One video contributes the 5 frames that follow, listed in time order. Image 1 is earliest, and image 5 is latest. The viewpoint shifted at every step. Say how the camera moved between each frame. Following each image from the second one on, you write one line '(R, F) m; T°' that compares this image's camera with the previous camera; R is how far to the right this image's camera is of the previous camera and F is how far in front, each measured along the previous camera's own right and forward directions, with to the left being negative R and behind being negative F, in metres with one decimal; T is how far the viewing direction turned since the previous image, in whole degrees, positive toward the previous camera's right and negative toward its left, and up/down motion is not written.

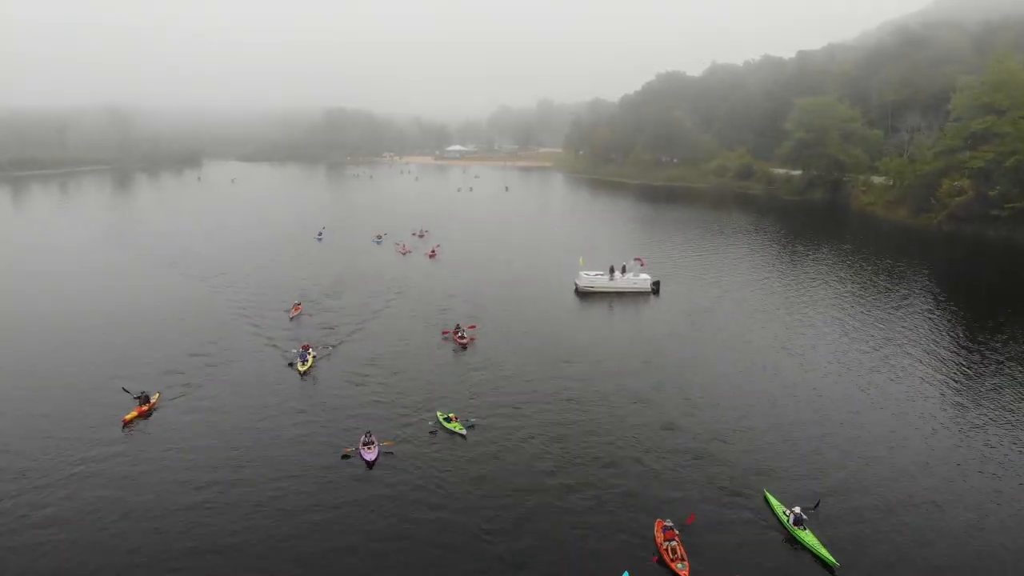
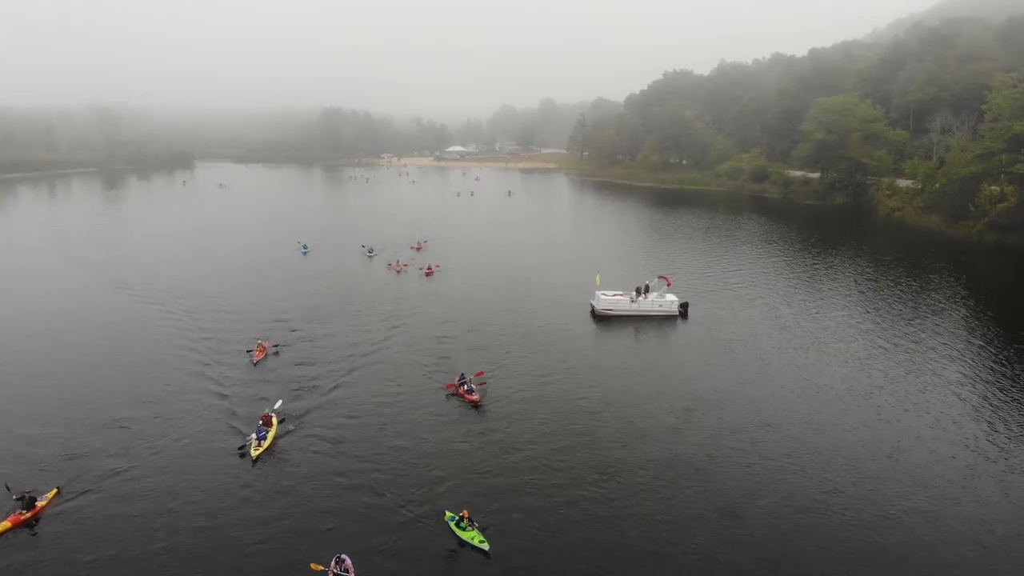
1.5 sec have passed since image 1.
(-0.6, +6.3) m; 0°
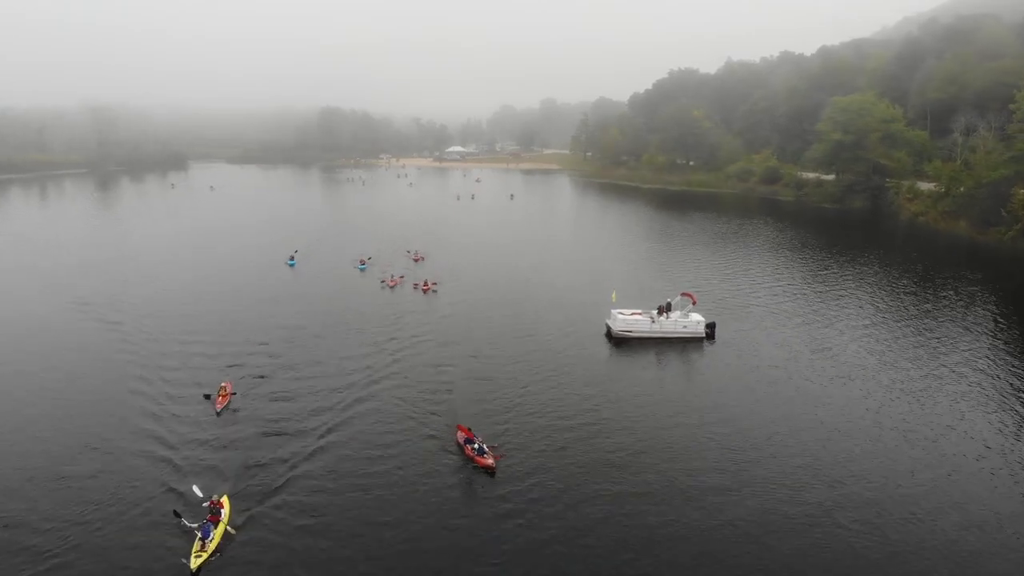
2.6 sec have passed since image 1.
(-0.4, +4.8) m; 0°
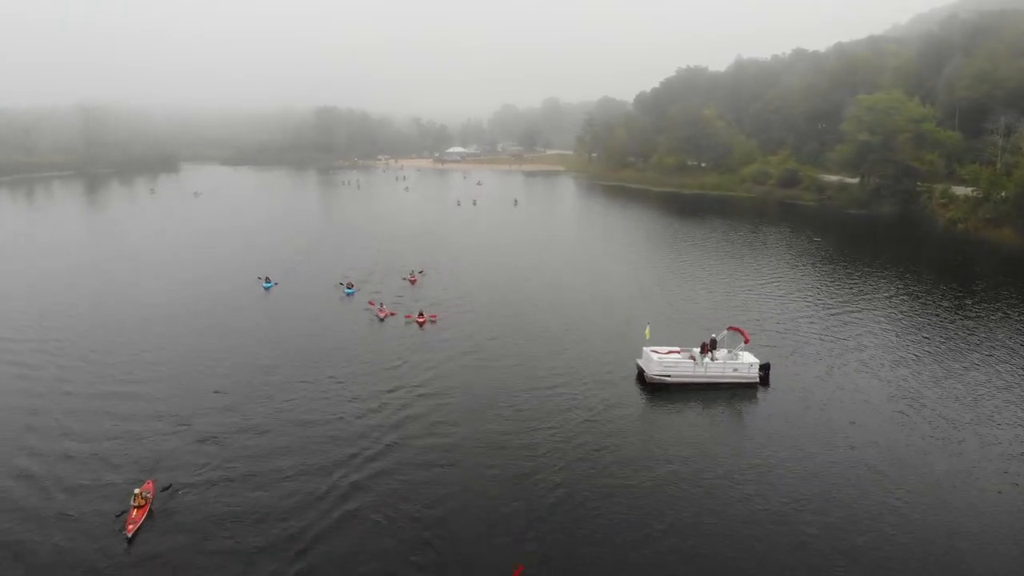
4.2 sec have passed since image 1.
(-0.7, +7.1) m; 0°
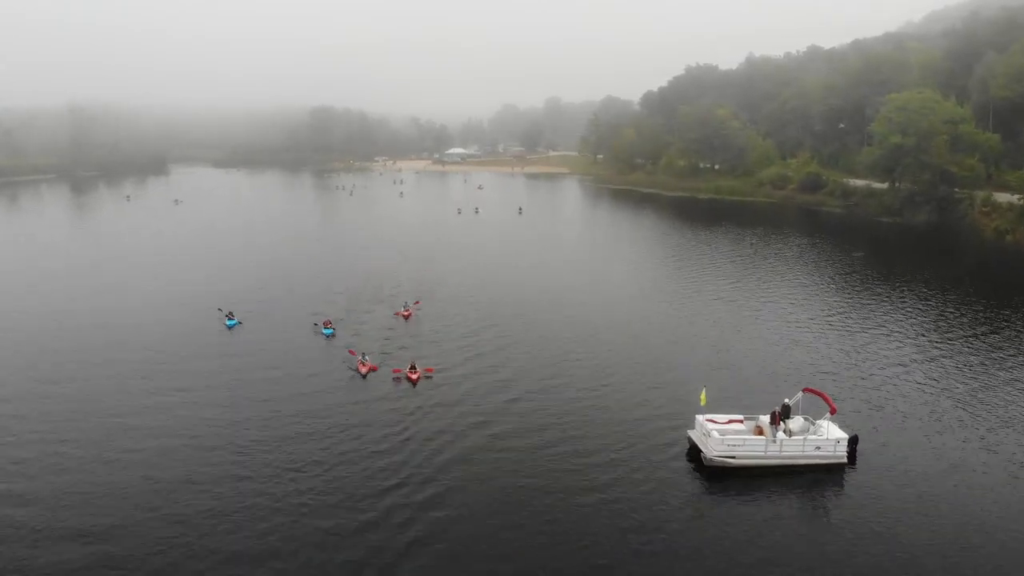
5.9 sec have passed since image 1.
(-0.7, +7.7) m; 0°
